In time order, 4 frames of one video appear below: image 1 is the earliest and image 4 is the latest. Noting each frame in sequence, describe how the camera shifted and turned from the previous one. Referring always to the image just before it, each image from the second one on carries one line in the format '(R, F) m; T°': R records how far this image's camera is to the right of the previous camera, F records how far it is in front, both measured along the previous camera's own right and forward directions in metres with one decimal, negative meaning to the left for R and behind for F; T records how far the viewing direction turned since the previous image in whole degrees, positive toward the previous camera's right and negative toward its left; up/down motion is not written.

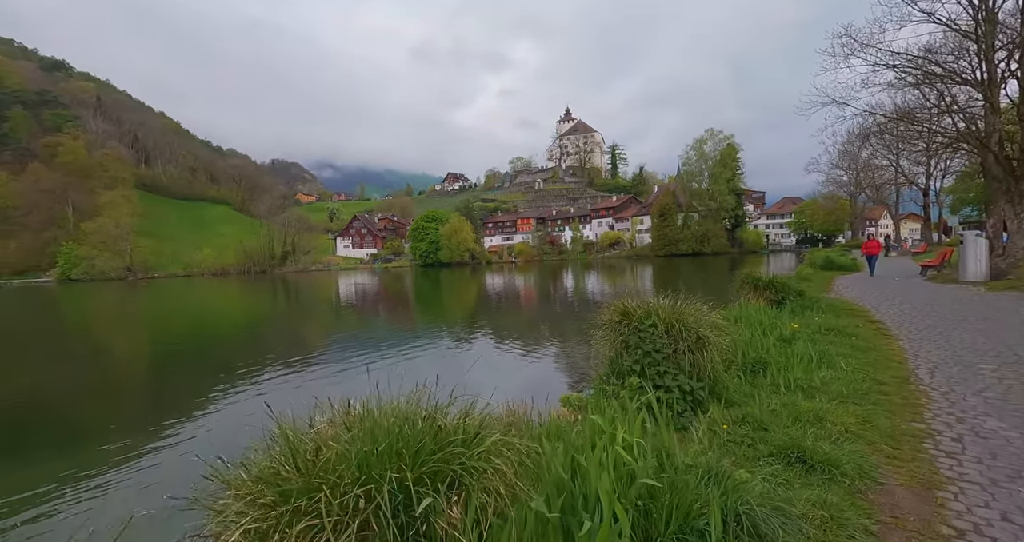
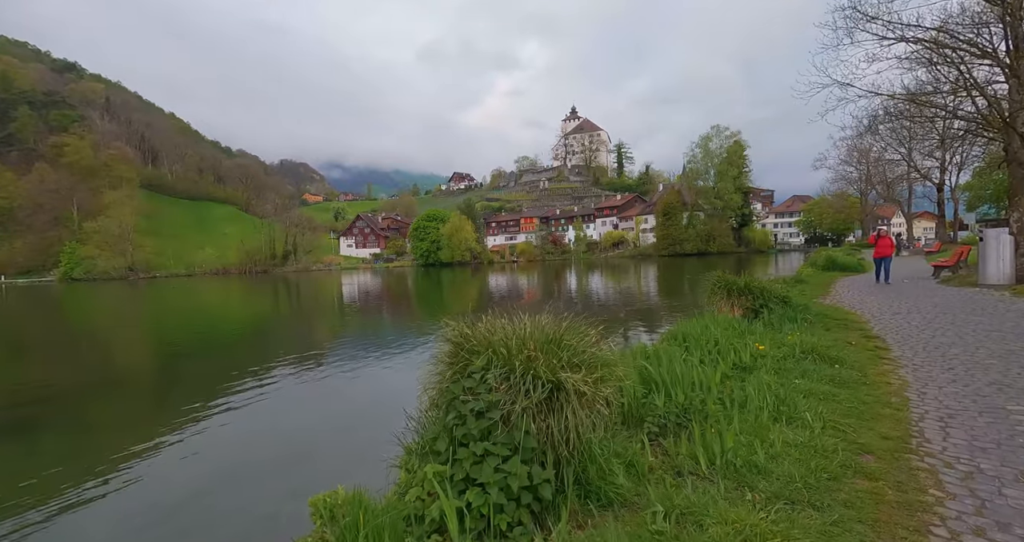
(+0.8, +0.9) m; -1°
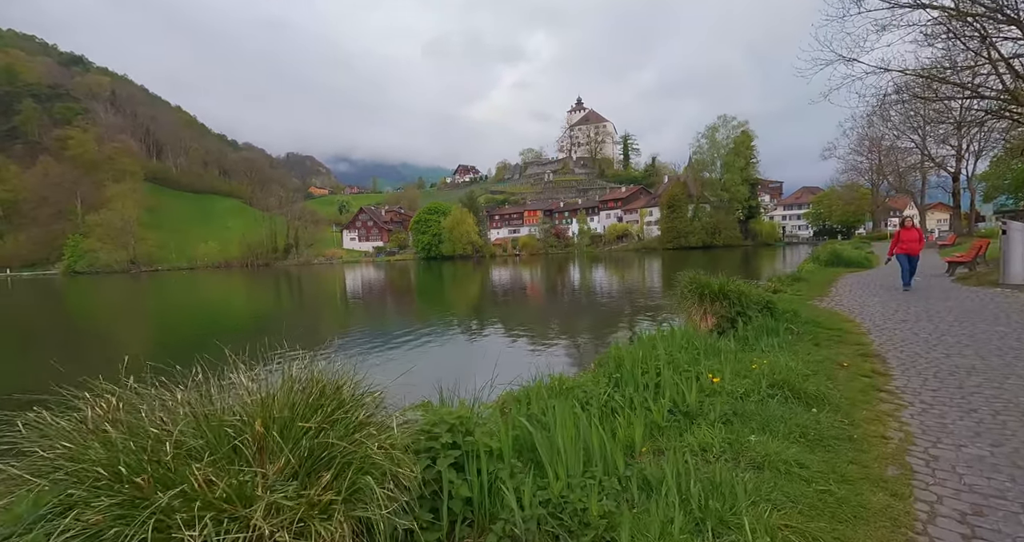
(+0.6, +0.7) m; -1°
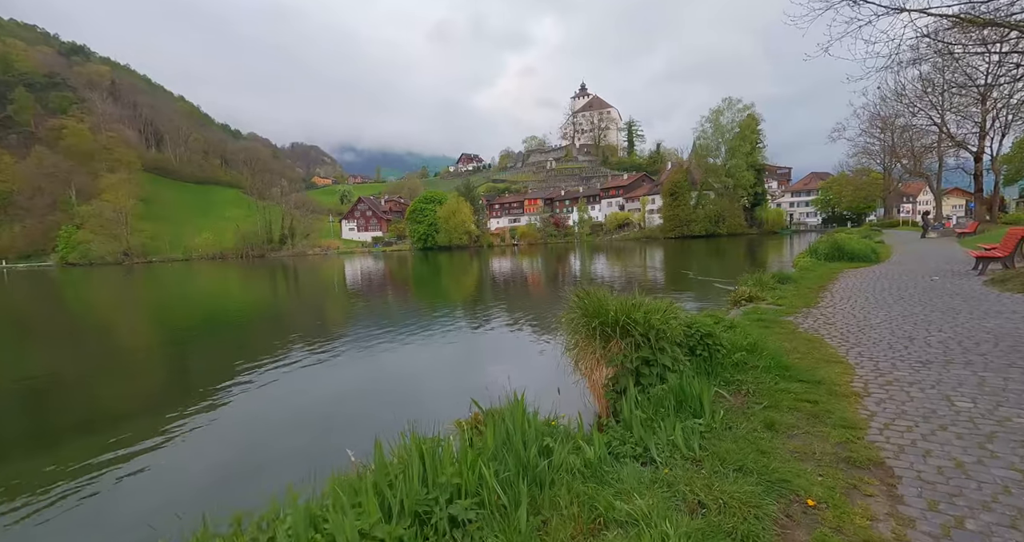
(+1.1, +1.5) m; -1°
